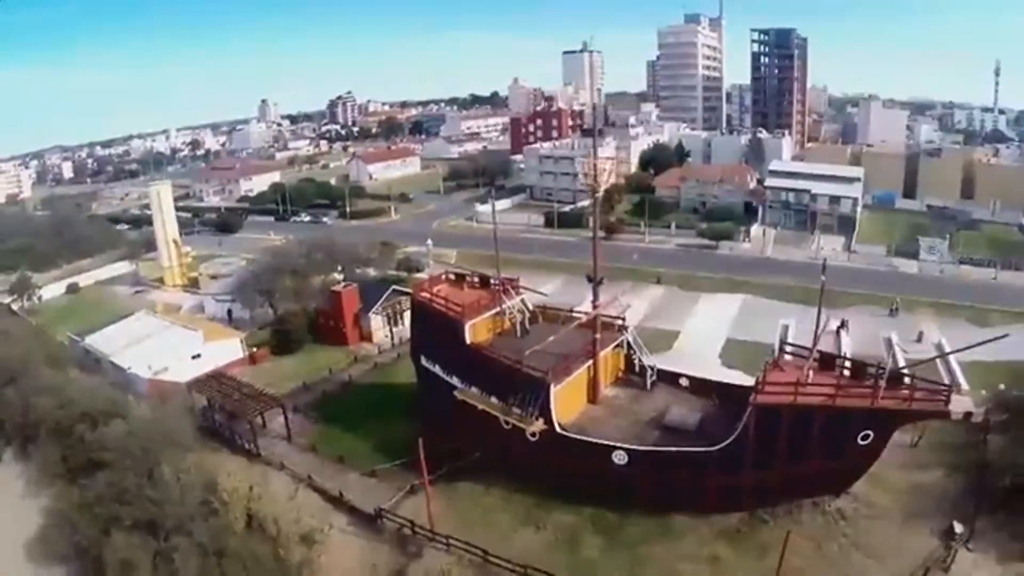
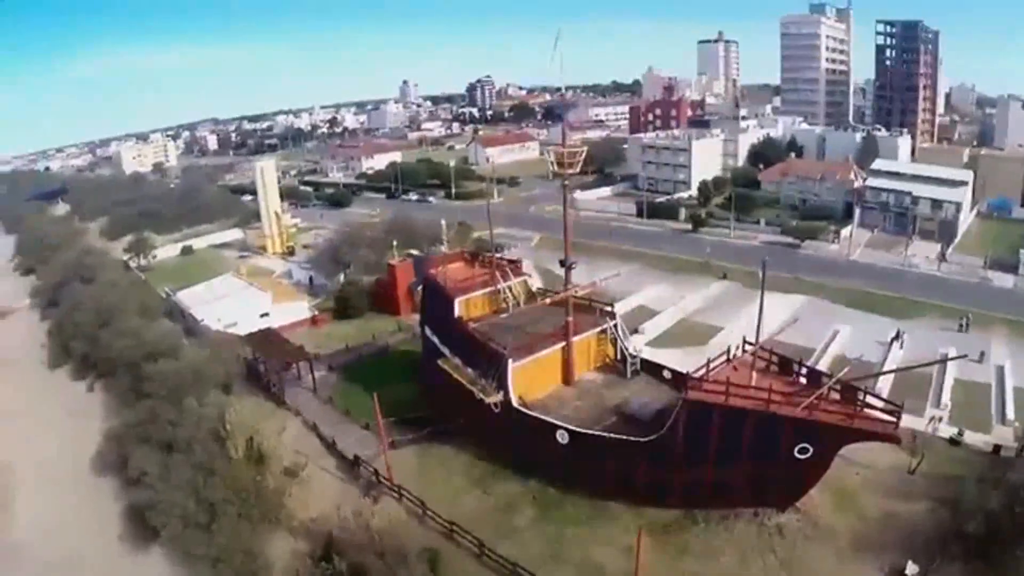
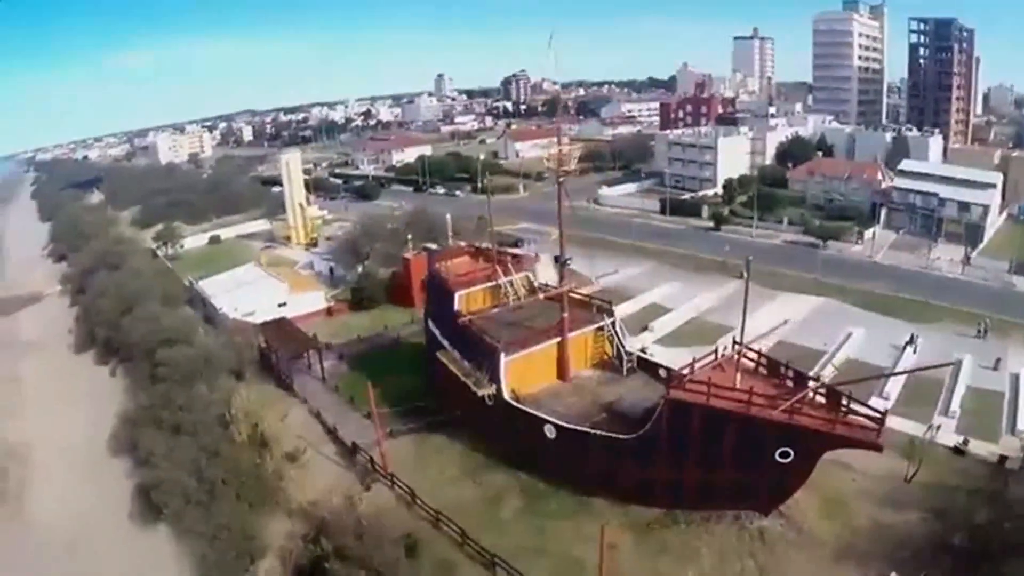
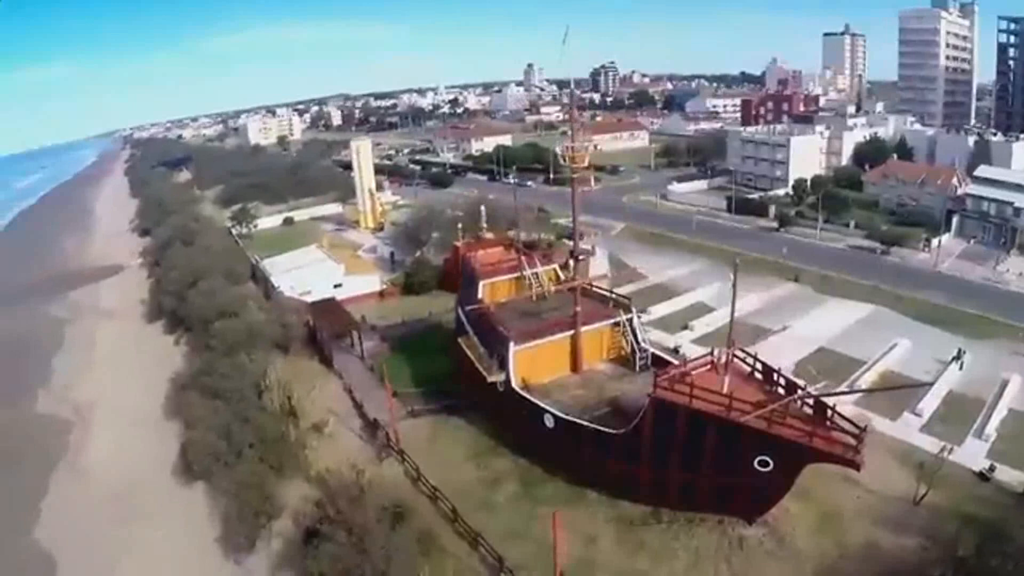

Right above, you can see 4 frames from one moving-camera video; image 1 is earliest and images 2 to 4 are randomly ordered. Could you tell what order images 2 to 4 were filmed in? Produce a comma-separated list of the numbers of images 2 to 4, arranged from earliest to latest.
2, 3, 4
